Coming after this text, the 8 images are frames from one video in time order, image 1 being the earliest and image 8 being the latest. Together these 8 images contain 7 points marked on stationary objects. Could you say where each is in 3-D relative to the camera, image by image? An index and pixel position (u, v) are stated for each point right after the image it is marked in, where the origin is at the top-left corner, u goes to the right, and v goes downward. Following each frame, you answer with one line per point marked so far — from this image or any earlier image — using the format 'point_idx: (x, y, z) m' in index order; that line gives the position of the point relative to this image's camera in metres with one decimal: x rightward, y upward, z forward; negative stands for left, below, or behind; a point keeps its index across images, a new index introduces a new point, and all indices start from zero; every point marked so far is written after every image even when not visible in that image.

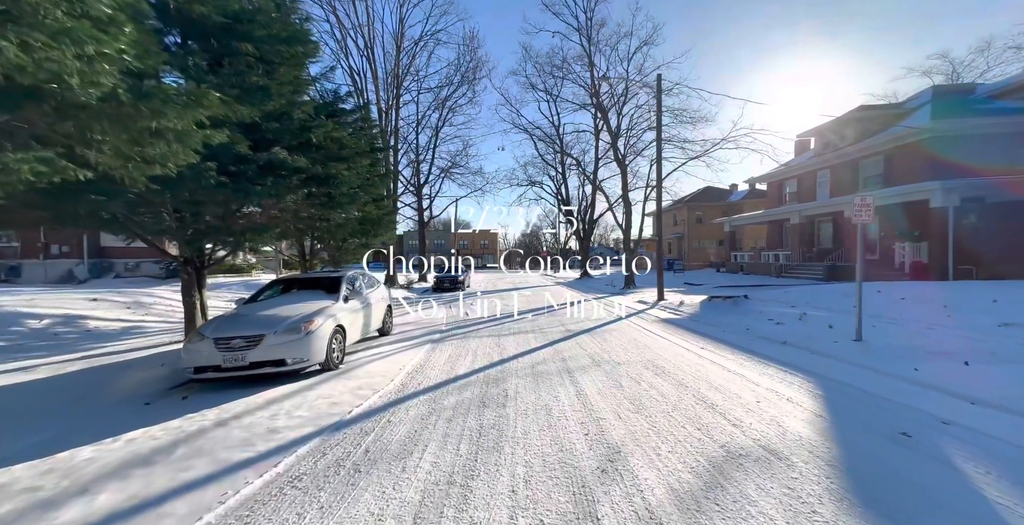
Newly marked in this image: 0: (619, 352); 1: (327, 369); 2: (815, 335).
0: (+2.1, -1.7, +7.4) m
1: (-2.8, -1.6, +5.9) m
2: (+6.6, -1.6, +8.4) m
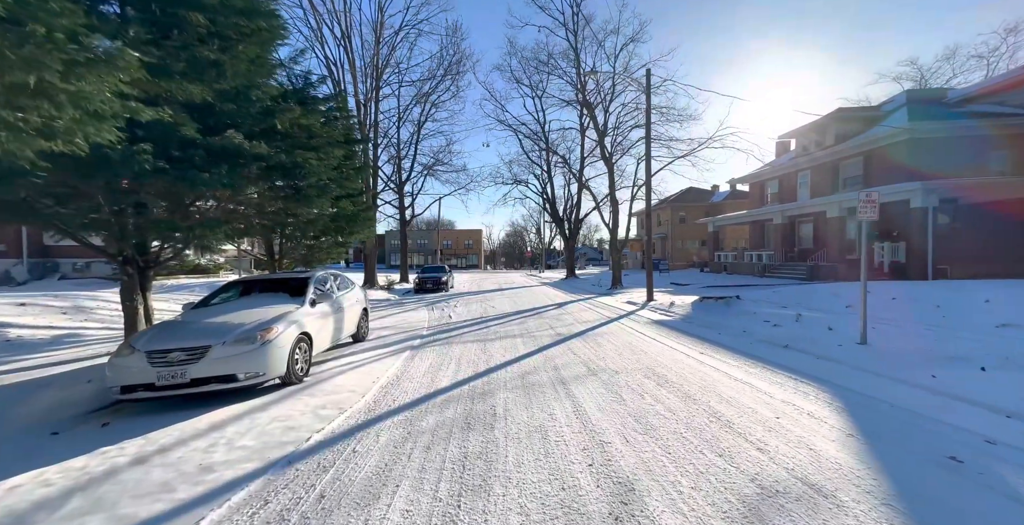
0: (+1.8, -1.7, +6.8) m
1: (-3.0, -1.6, +5.1) m
2: (+6.3, -1.6, +8.1) m
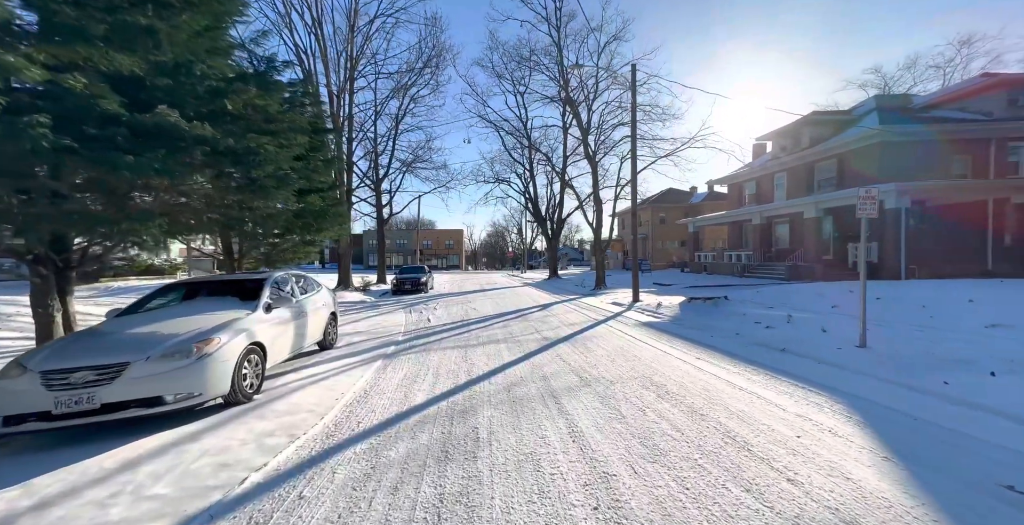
0: (+1.6, -1.7, +6.3) m
1: (-3.1, -1.6, +4.4) m
2: (+6.0, -1.6, +7.7) m
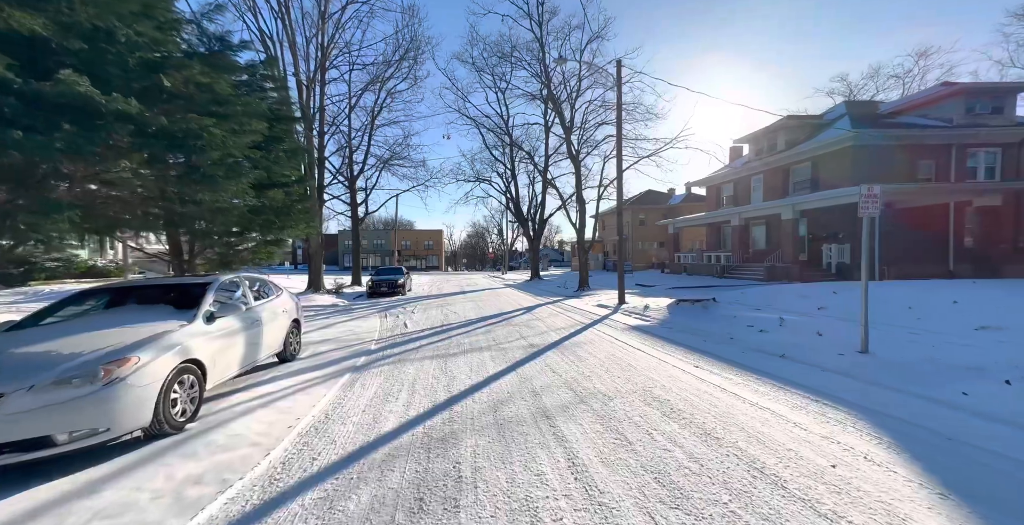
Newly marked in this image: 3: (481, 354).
0: (+1.3, -1.7, +5.7) m
1: (-3.3, -1.6, +3.6) m
2: (+5.7, -1.6, +7.4) m
3: (-0.6, -1.8, +7.7) m
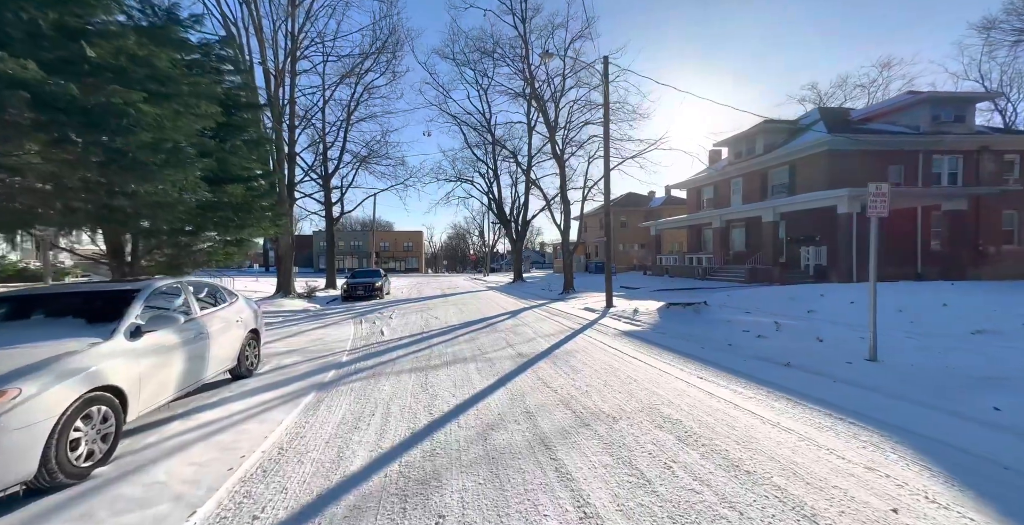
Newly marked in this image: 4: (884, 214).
0: (+1.2, -1.8, +5.2) m
1: (-3.3, -1.6, +2.8) m
2: (+5.4, -1.6, +7.1) m
3: (-0.8, -1.9, +7.1) m
4: (+5.9, +0.8, +6.1) m
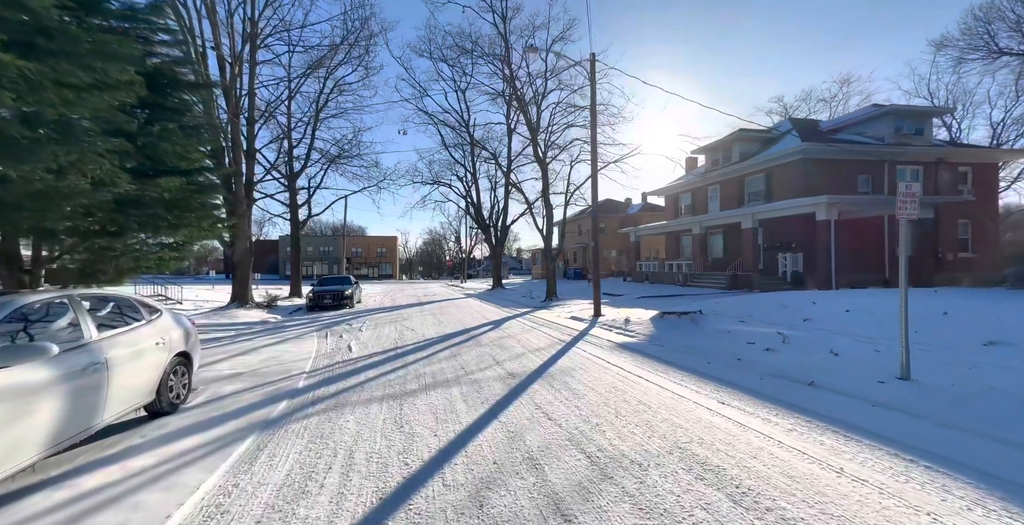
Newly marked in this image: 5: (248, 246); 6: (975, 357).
0: (+1.2, -1.8, +4.3) m
1: (-3.2, -1.7, +1.6) m
2: (+5.2, -1.7, +6.4) m
3: (-1.0, -2.0, +6.0) m
4: (+5.8, +0.7, +5.6) m
5: (-10.6, +0.7, +15.7) m
6: (+8.2, -1.7, +6.8) m
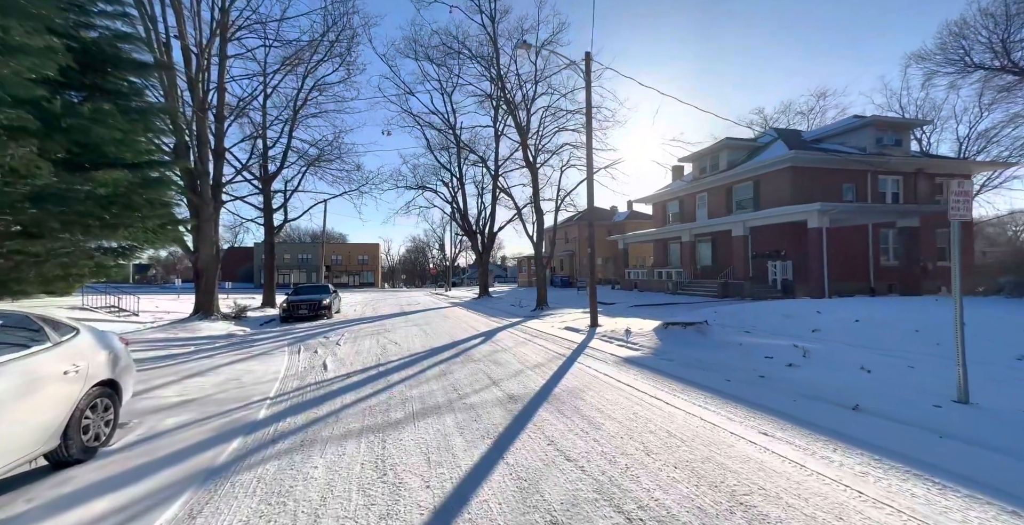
0: (+1.3, -1.9, +3.4) m
1: (-3.0, -1.6, +0.6) m
2: (+5.3, -1.8, +5.8) m
3: (-1.0, -2.1, +5.1) m
4: (+5.8, +0.6, +5.0) m
5: (-11.0, +0.4, +14.4) m
6: (+8.2, -1.8, +6.3) m
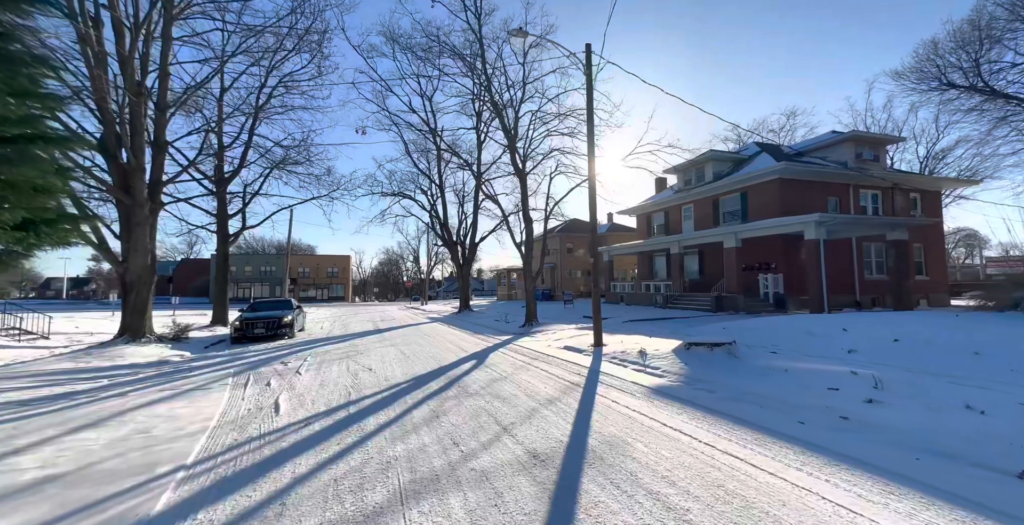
0: (+1.7, -1.9, +1.9) m
1: (-2.3, -1.5, -1.2) m
2: (+5.5, -2.0, +4.5) m
3: (-0.6, -2.1, +3.4) m
4: (+6.1, +0.5, +3.8) m
5: (-11.2, +0.1, +12.1) m
6: (+8.4, -1.9, +5.2) m
